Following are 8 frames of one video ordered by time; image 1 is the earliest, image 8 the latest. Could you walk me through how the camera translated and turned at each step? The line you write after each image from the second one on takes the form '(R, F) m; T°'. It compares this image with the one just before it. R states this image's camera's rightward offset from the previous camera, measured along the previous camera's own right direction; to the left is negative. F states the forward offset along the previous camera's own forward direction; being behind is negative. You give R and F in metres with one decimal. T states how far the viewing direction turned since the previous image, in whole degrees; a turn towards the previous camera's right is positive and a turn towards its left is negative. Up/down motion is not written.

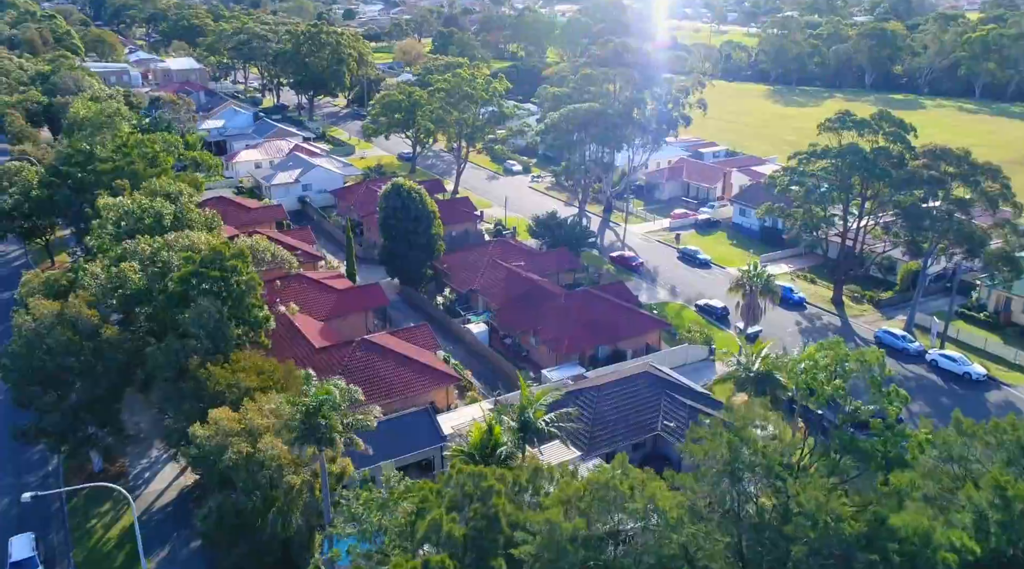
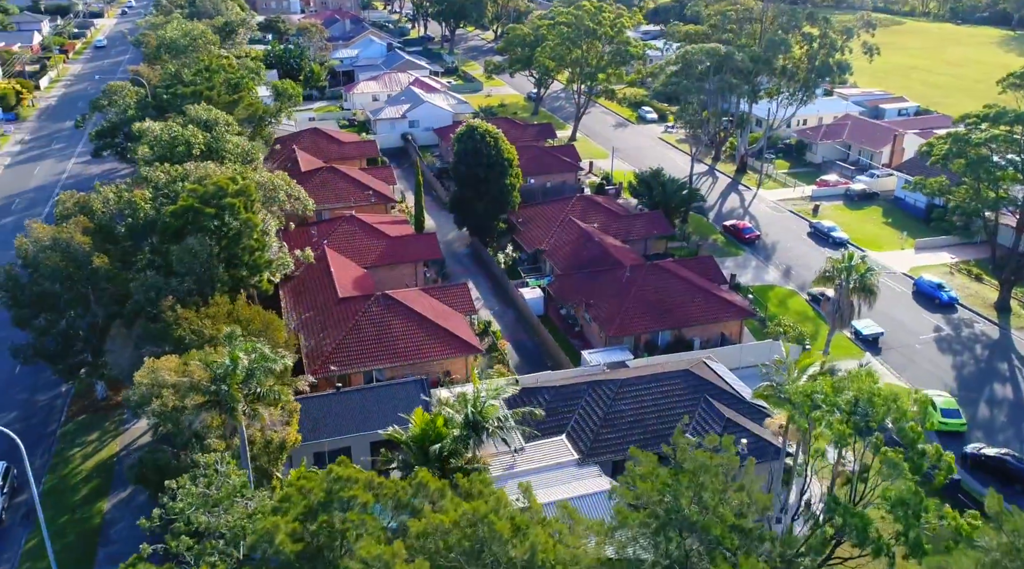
(+12.4, +9.4) m; -15°
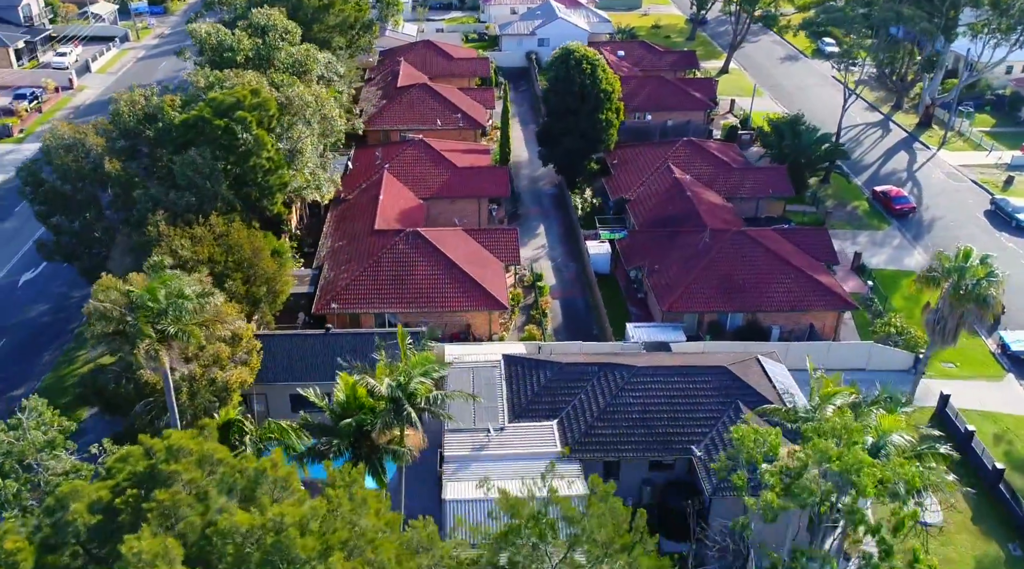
(+11.0, +8.6) m; -15°
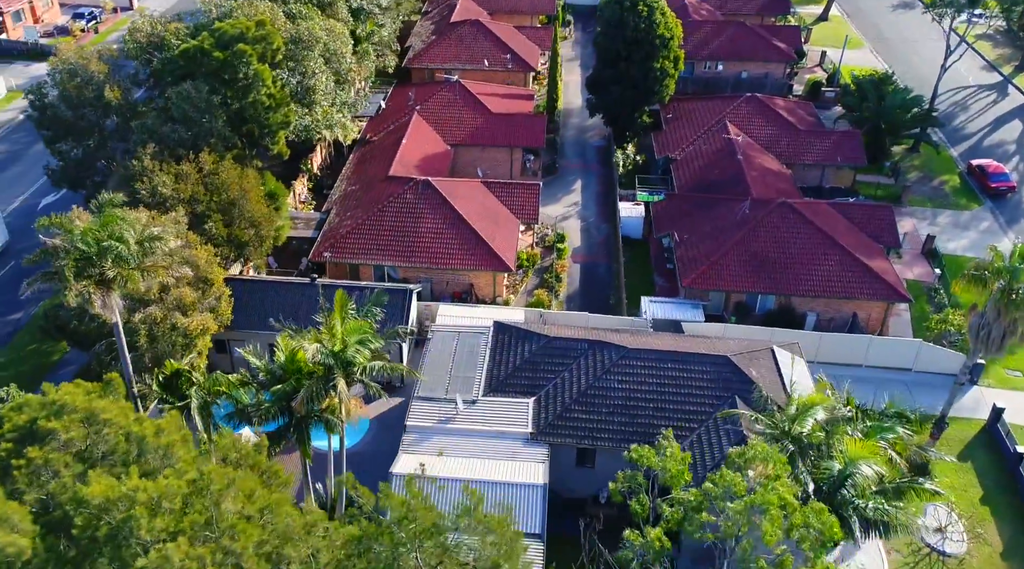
(+6.4, +4.0) m; -8°
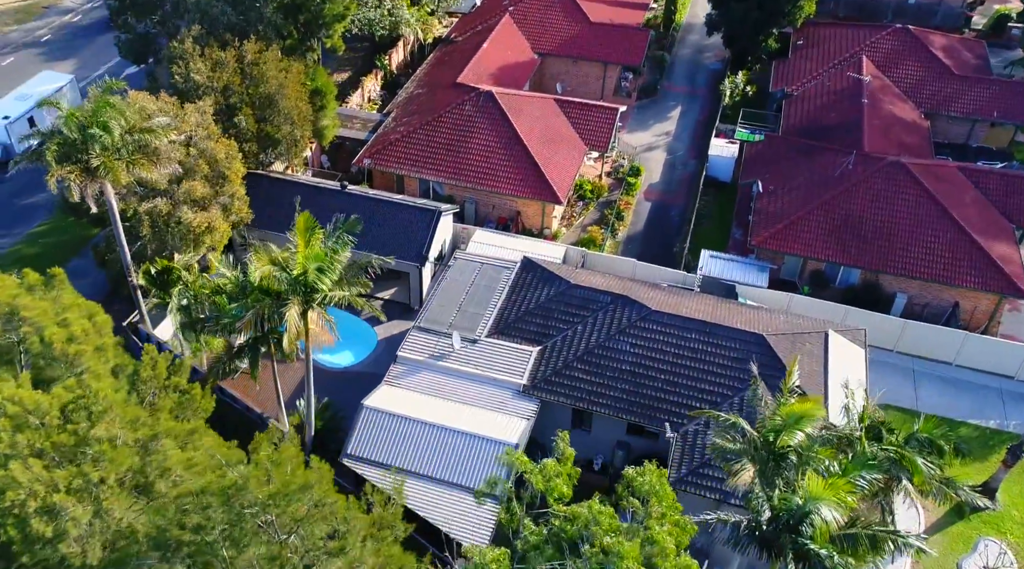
(+6.5, +4.6) m; -11°
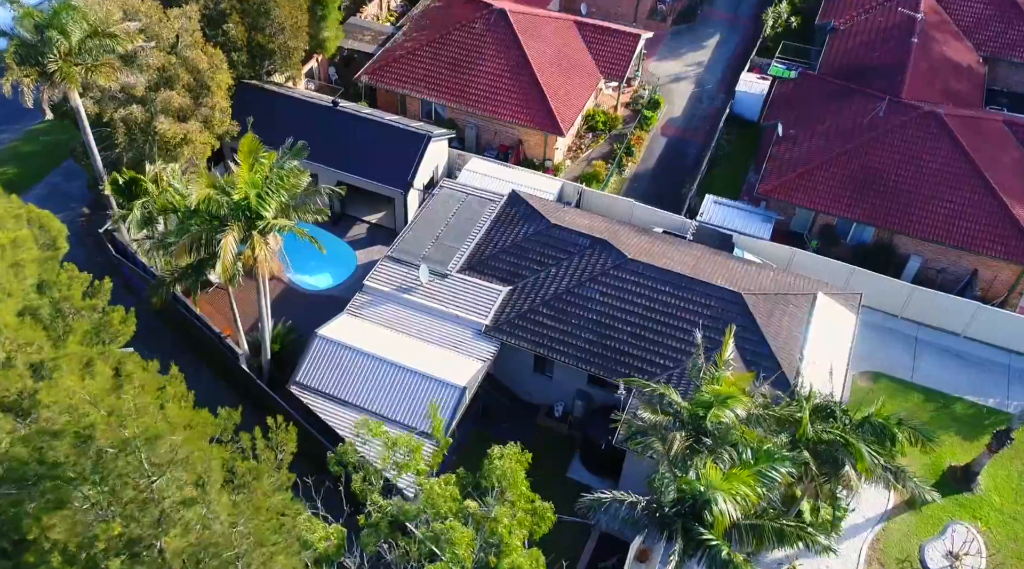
(+3.9, +1.5) m; -5°
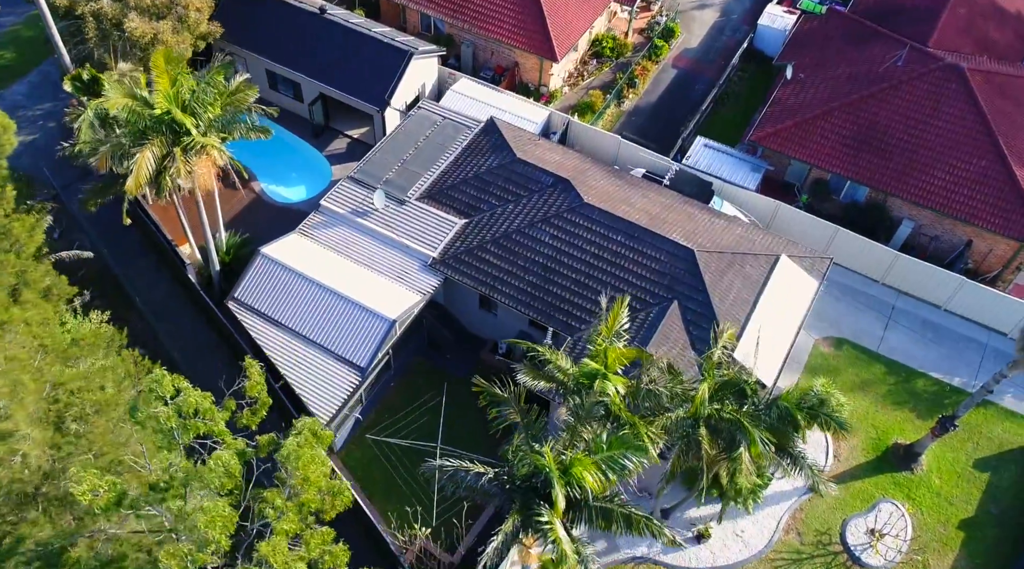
(+4.2, +0.4) m; -4°
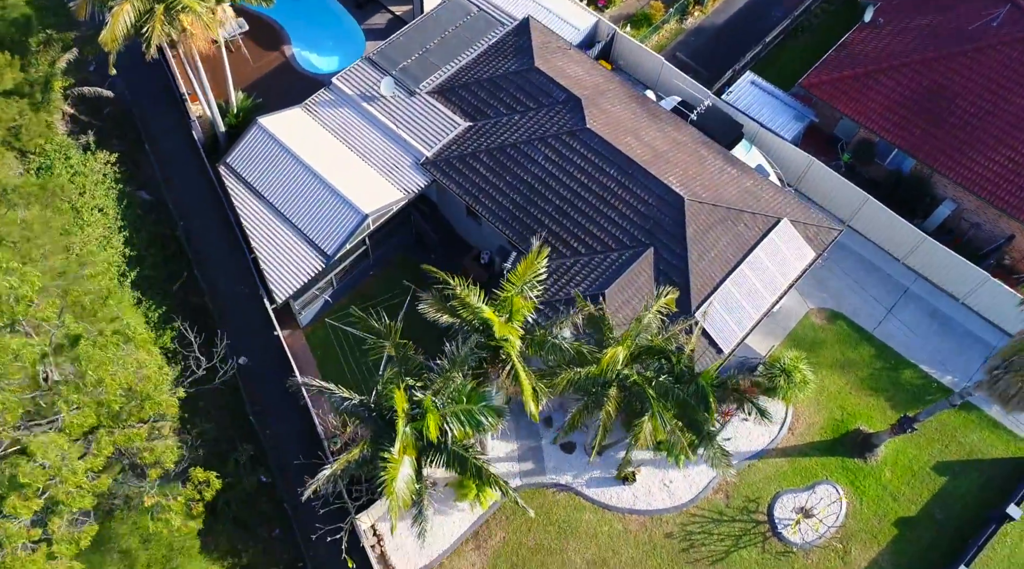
(+4.5, +0.4) m; -7°
